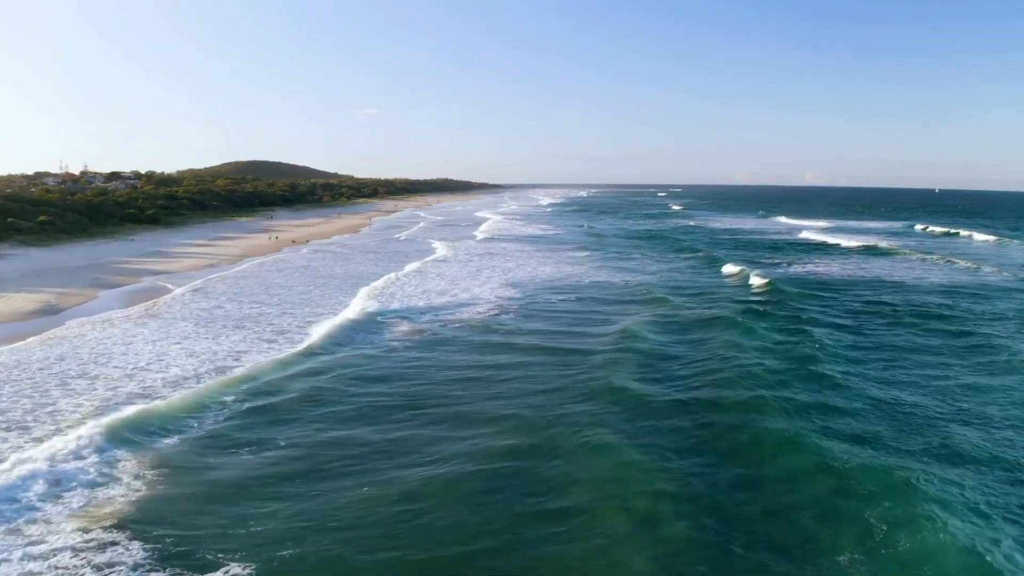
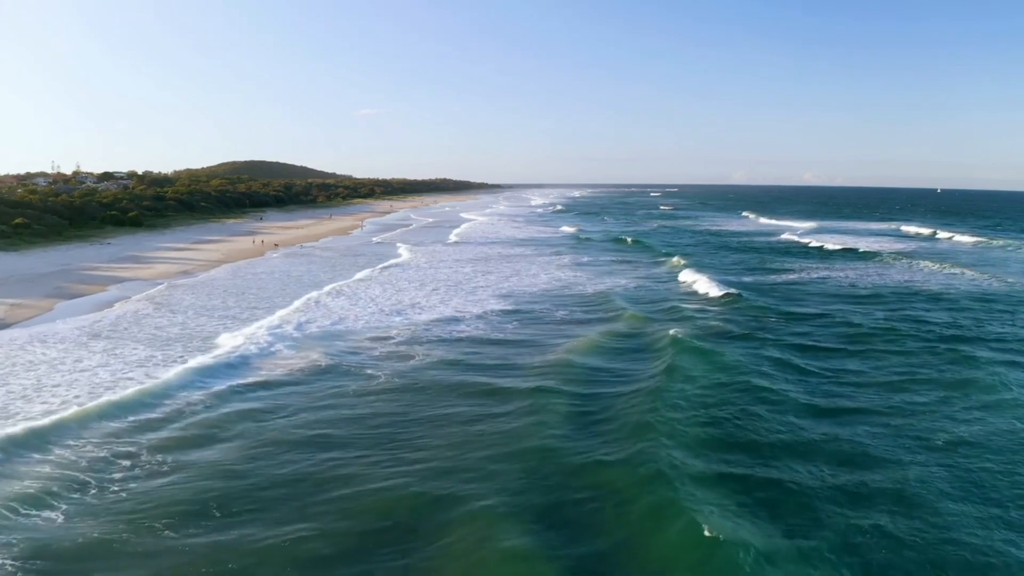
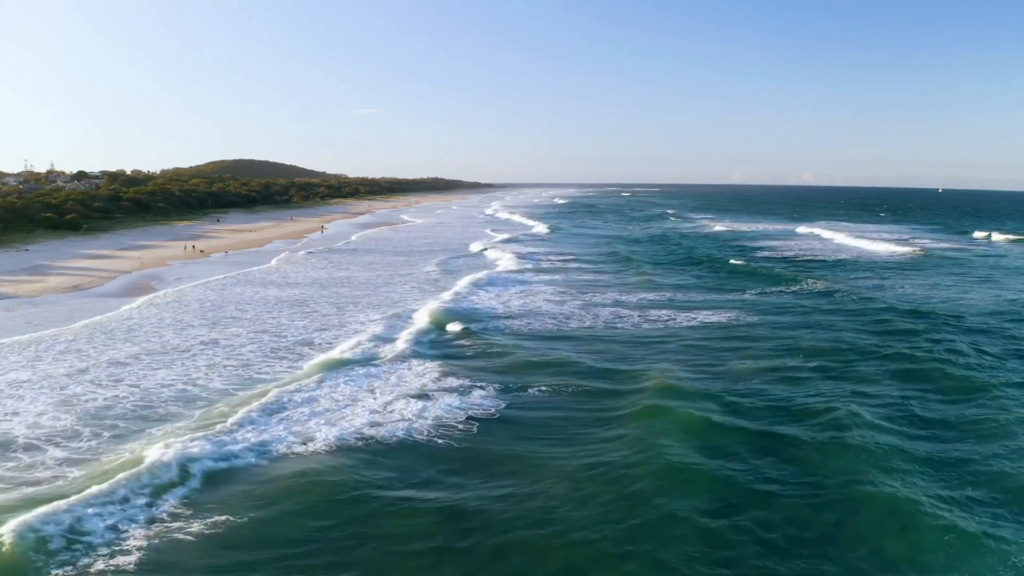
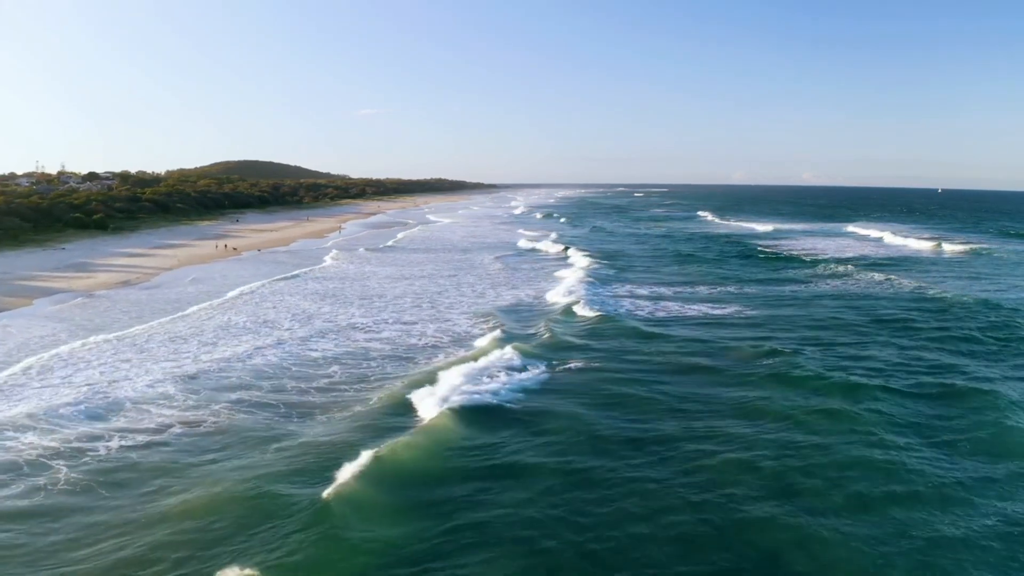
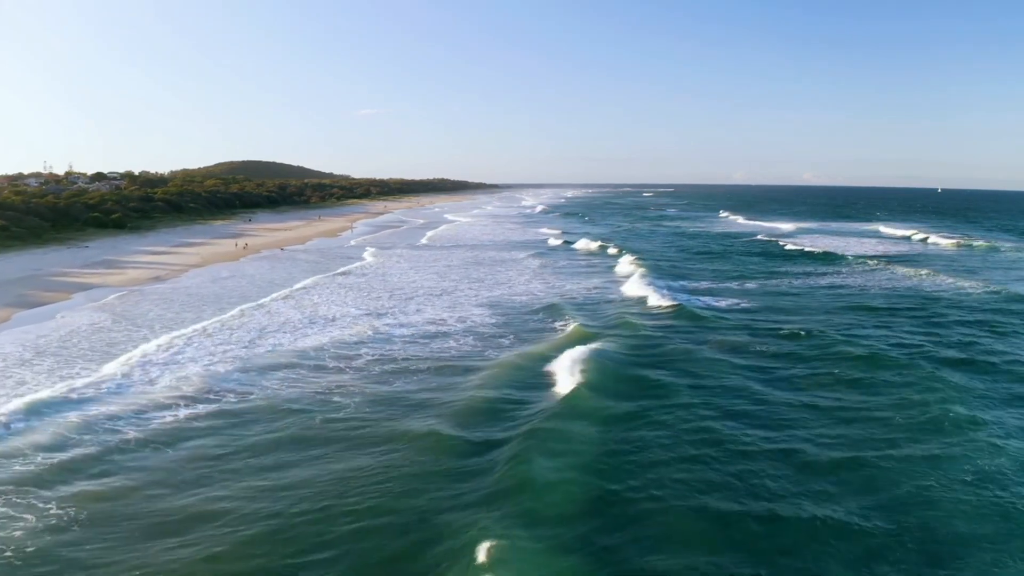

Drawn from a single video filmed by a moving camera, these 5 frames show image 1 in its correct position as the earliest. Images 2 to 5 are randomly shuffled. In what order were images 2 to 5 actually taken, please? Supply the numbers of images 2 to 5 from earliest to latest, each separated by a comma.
2, 5, 4, 3
